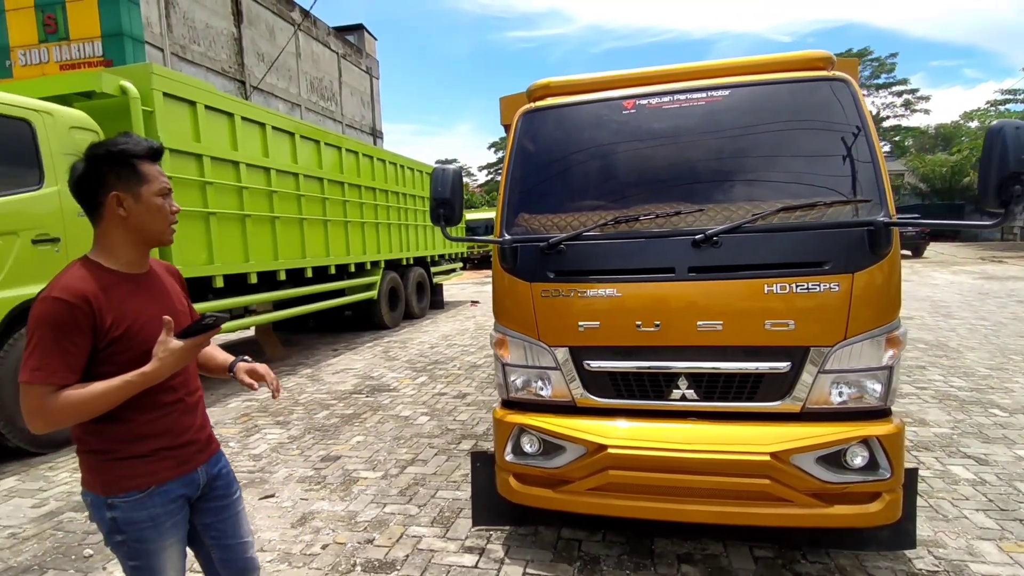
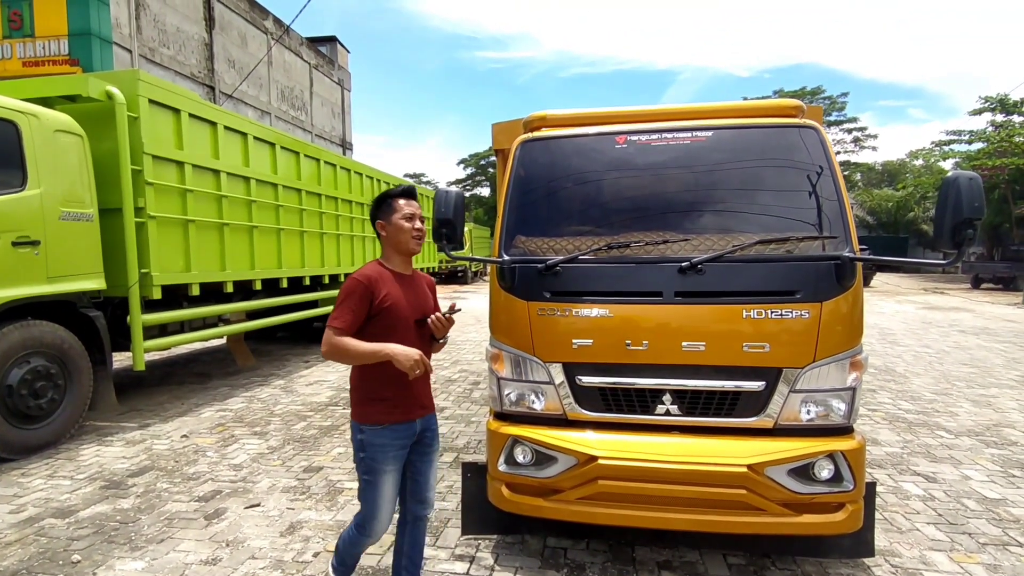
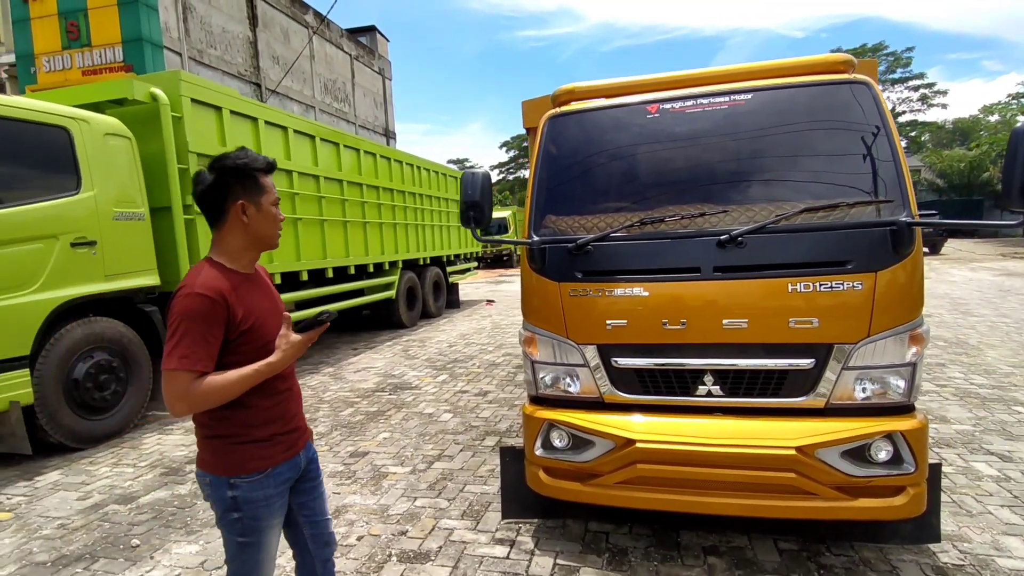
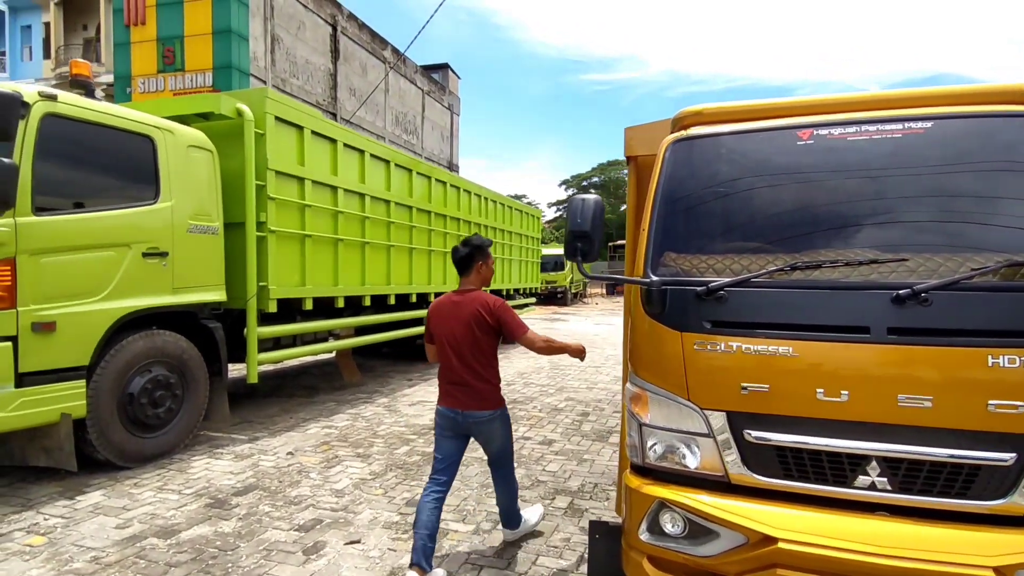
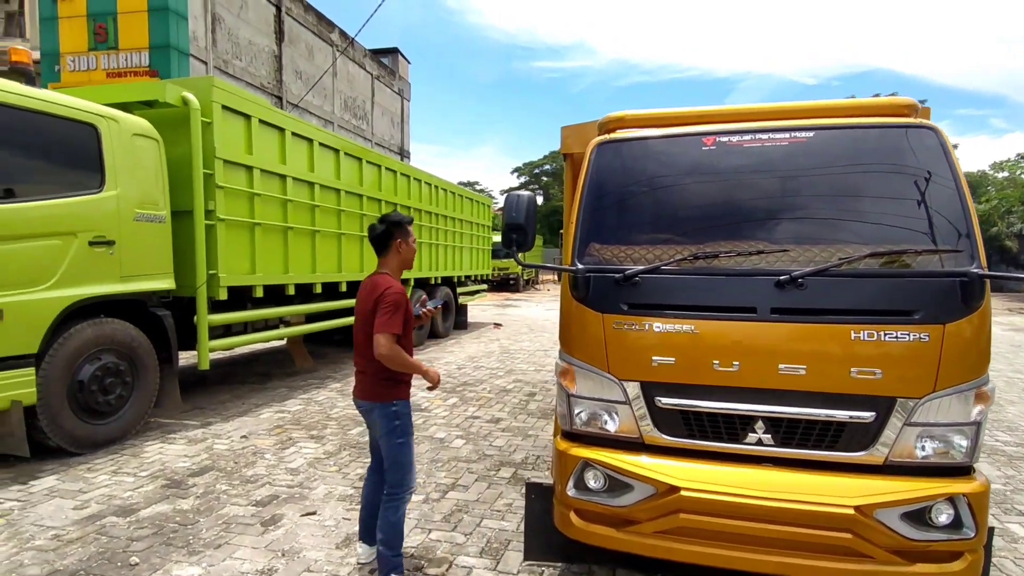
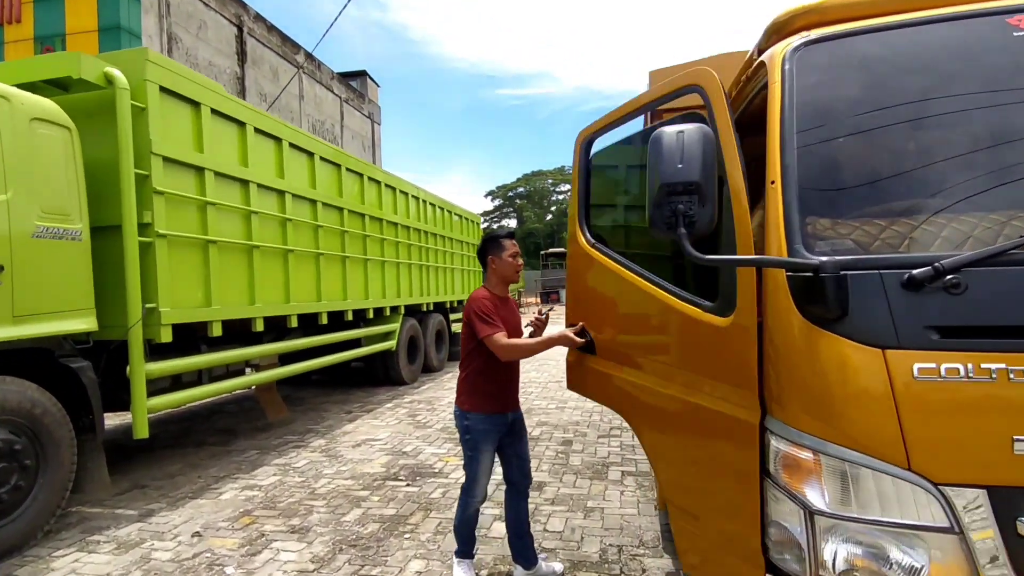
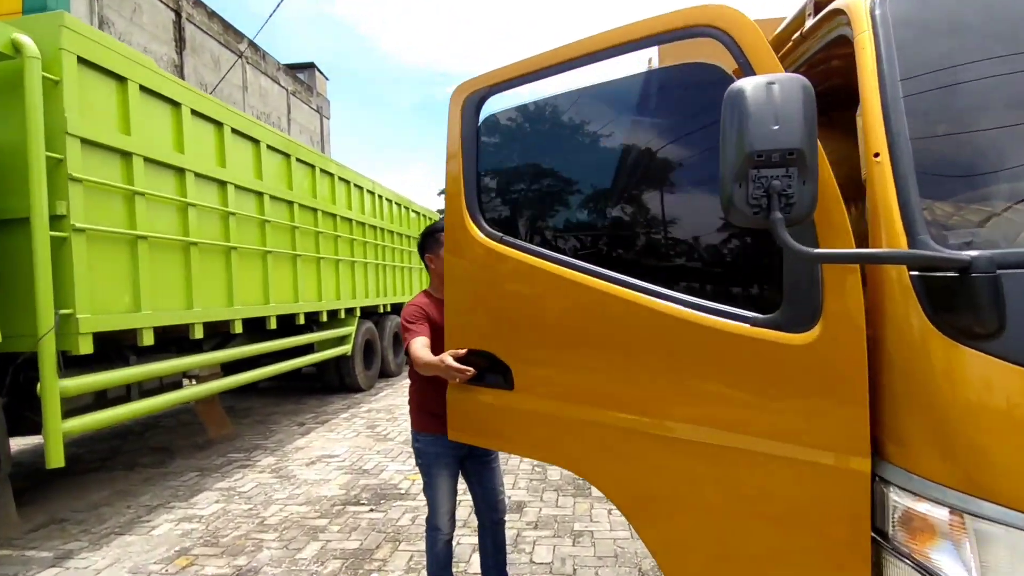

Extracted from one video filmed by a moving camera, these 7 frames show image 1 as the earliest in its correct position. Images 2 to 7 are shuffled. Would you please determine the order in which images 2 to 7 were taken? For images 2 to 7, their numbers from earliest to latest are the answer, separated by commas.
3, 2, 5, 4, 6, 7
